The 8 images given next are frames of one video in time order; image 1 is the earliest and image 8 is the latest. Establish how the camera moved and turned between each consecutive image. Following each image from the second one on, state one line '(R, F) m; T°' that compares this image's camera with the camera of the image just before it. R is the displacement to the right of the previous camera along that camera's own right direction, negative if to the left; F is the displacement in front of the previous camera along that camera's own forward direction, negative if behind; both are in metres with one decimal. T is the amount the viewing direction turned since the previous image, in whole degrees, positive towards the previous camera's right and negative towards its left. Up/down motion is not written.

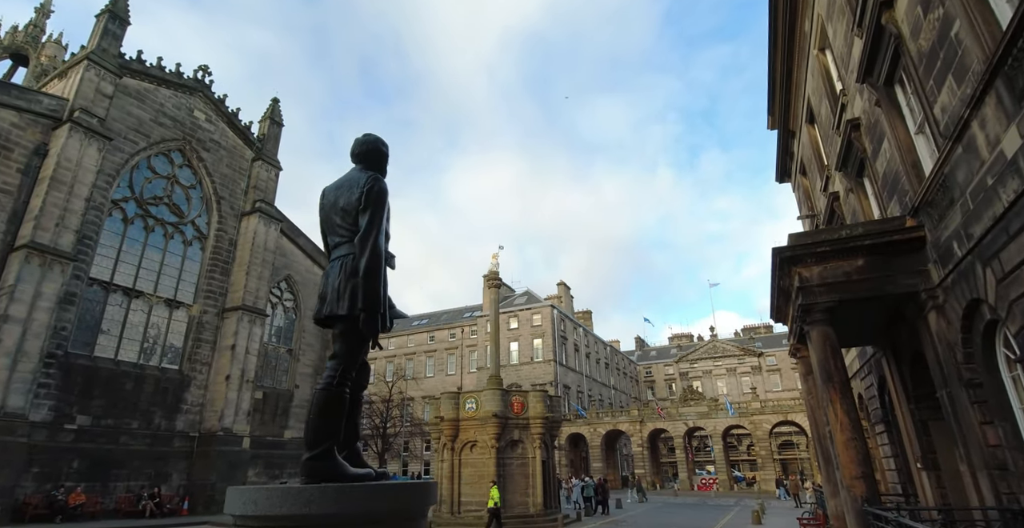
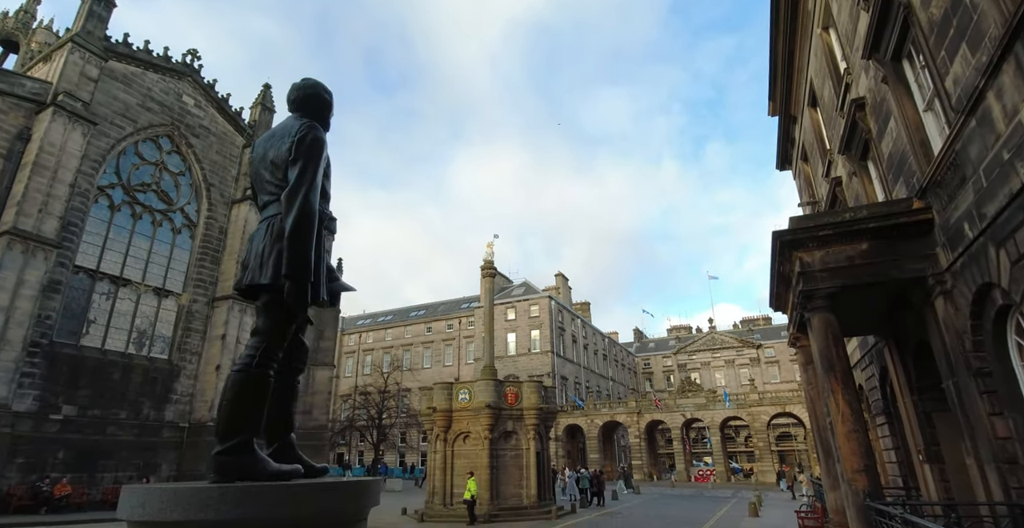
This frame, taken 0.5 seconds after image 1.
(+0.2, +0.4) m; 0°
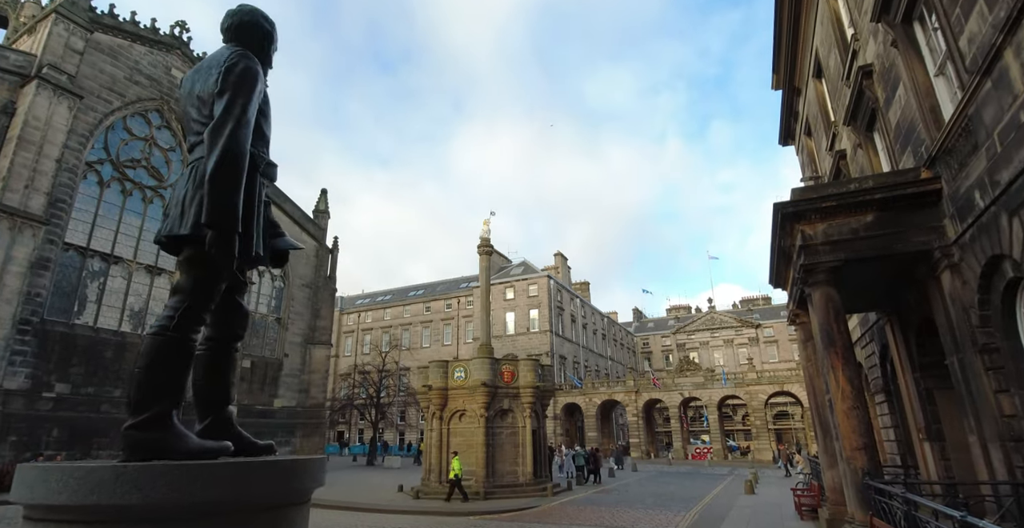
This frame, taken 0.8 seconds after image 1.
(+0.2, +0.3) m; 0°
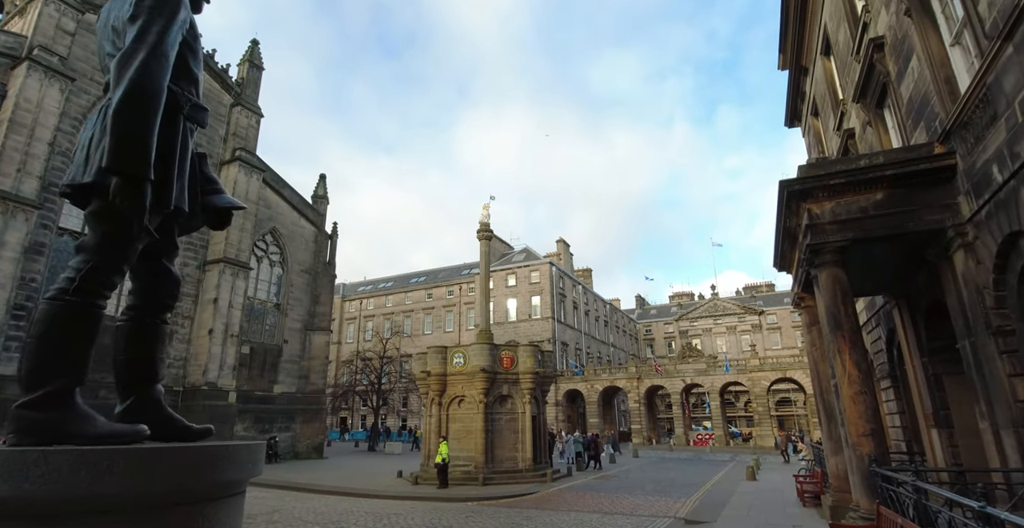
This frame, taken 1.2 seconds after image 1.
(+0.1, +0.3) m; 0°
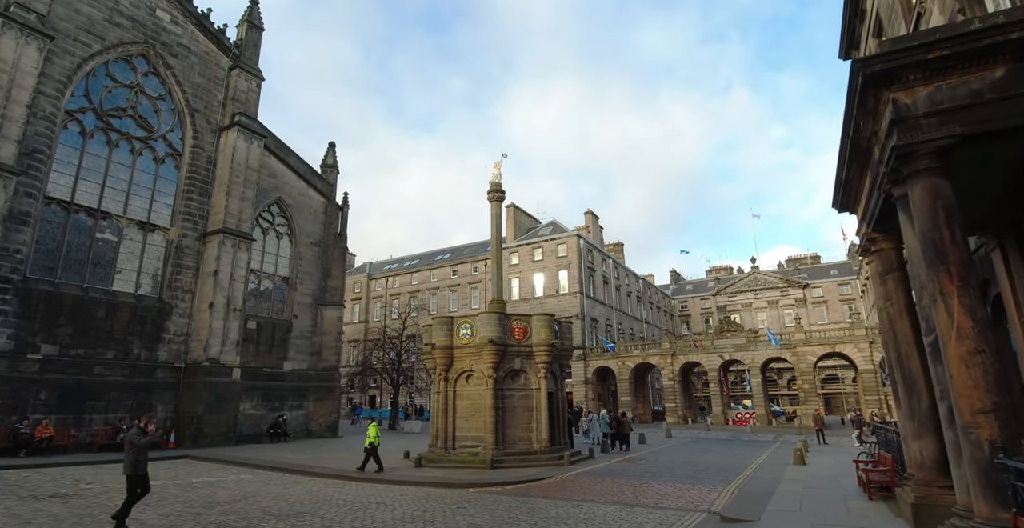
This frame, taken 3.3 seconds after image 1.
(+0.7, +2.0) m; -4°
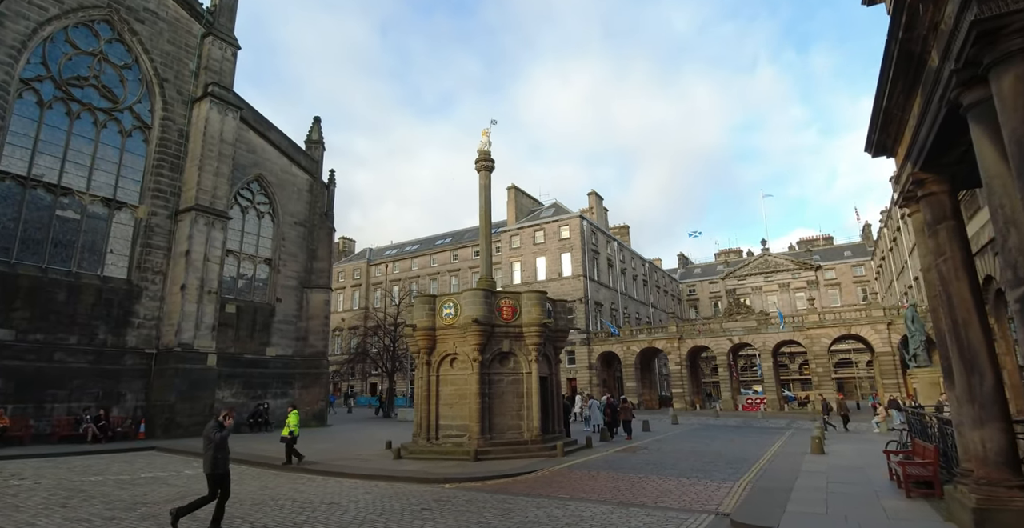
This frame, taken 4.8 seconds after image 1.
(+0.6, +1.6) m; -1°
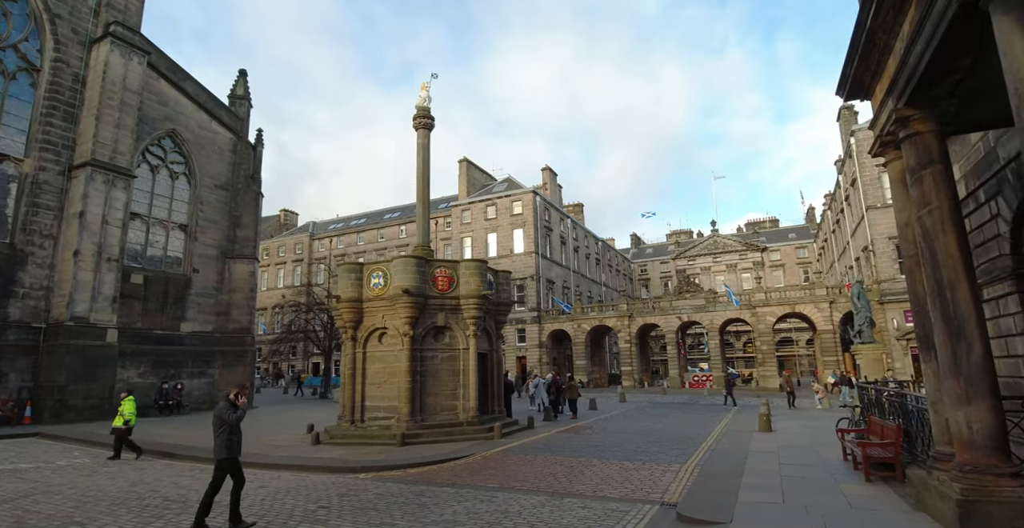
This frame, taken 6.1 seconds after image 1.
(+0.5, +1.4) m; +5°
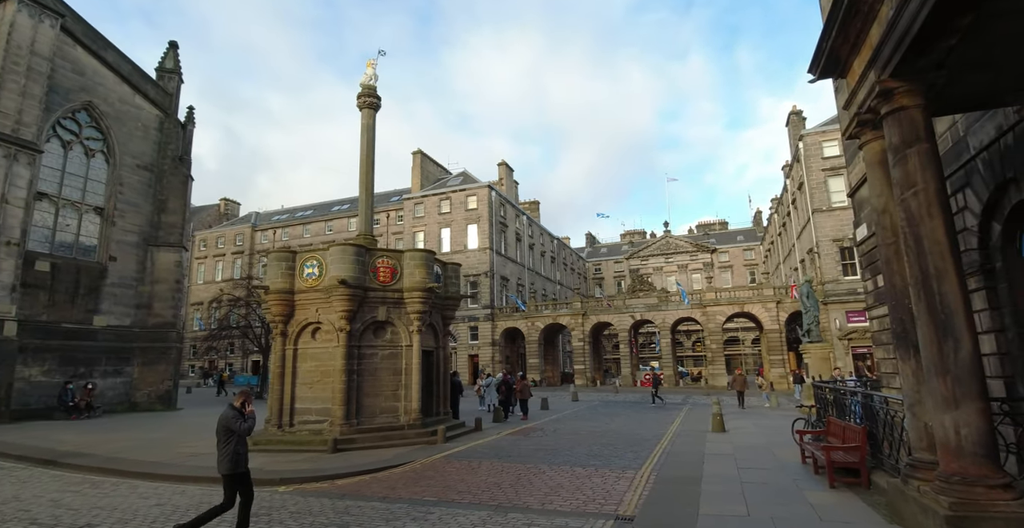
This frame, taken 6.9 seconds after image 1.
(+0.2, +0.9) m; +5°
